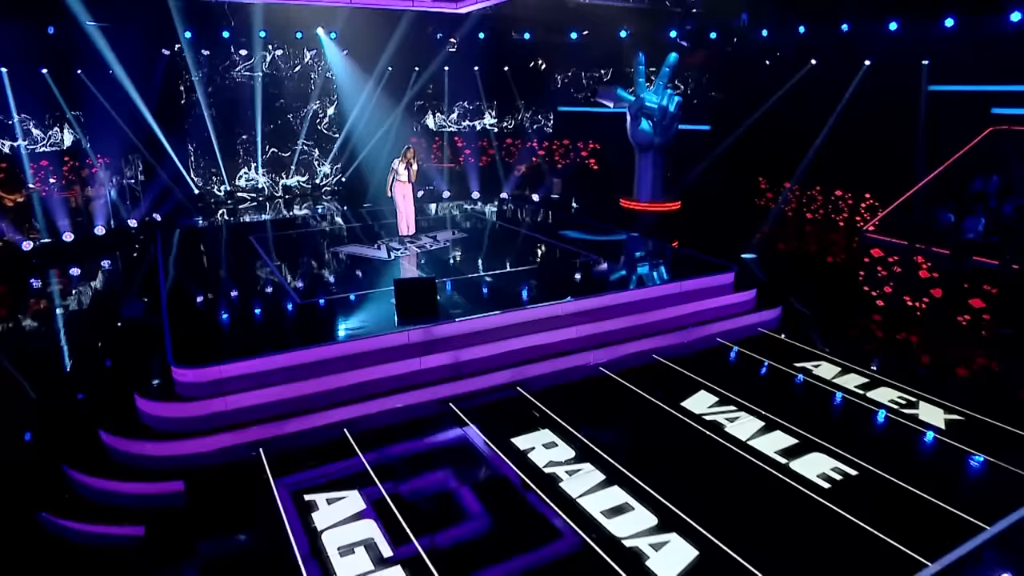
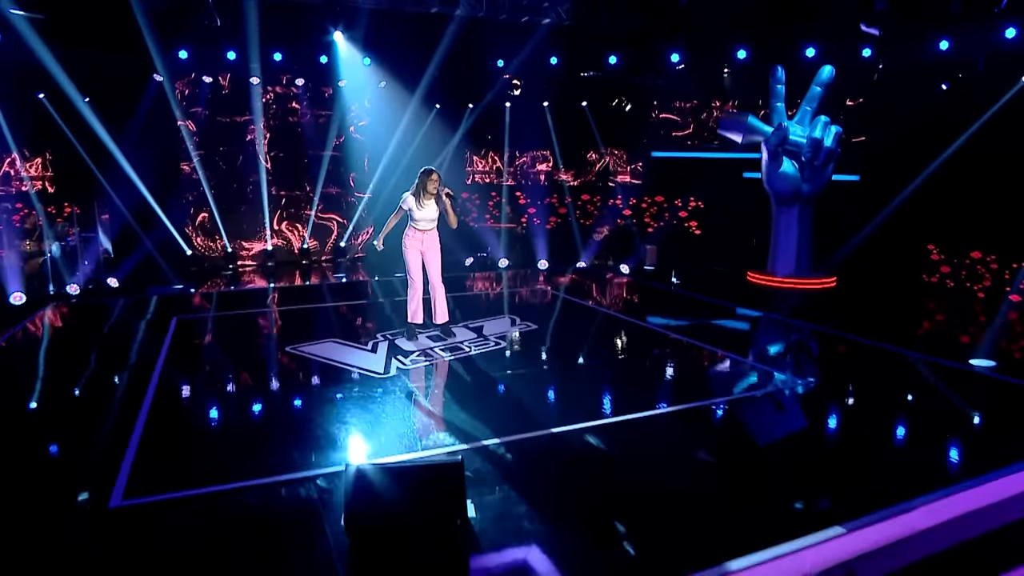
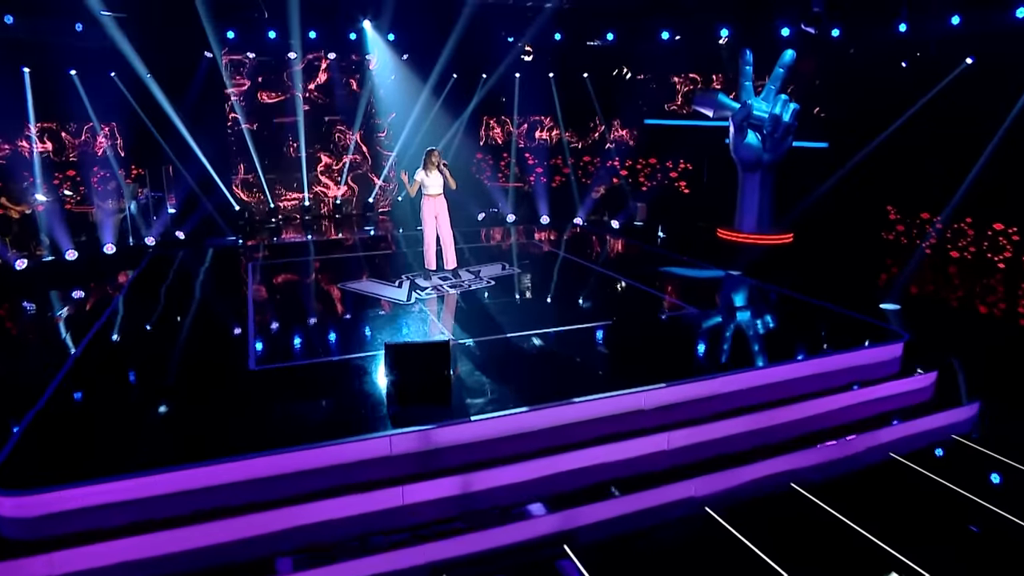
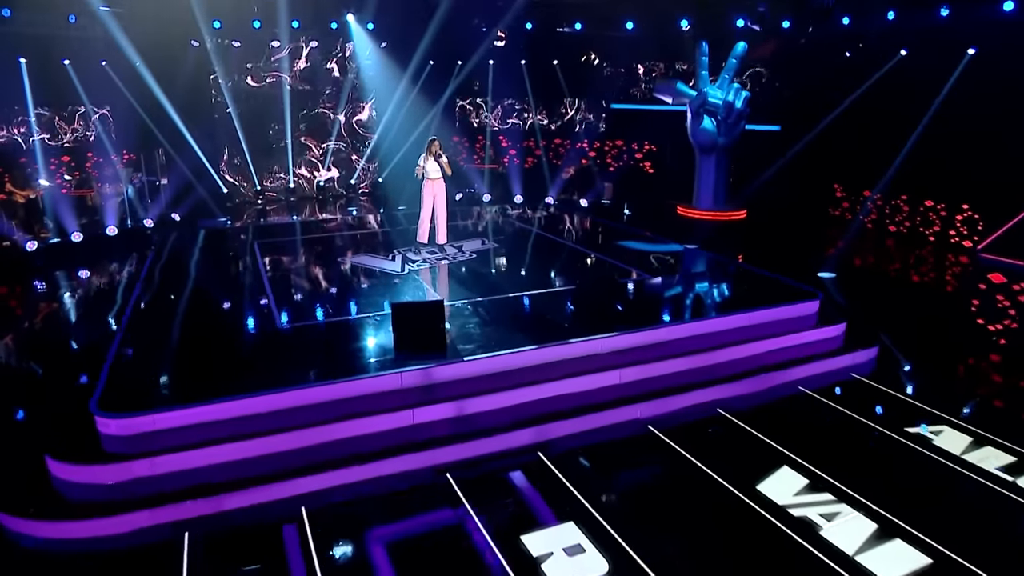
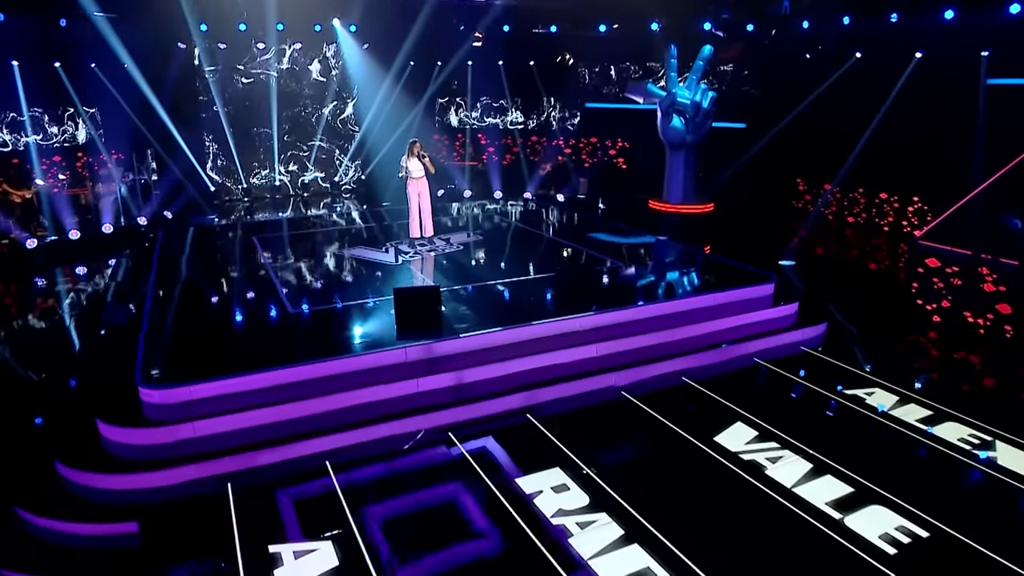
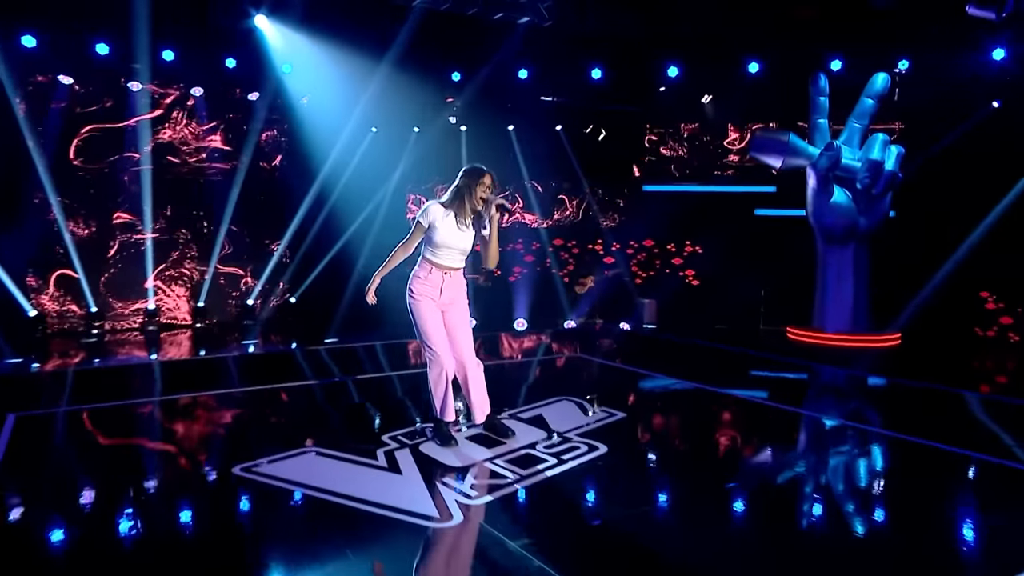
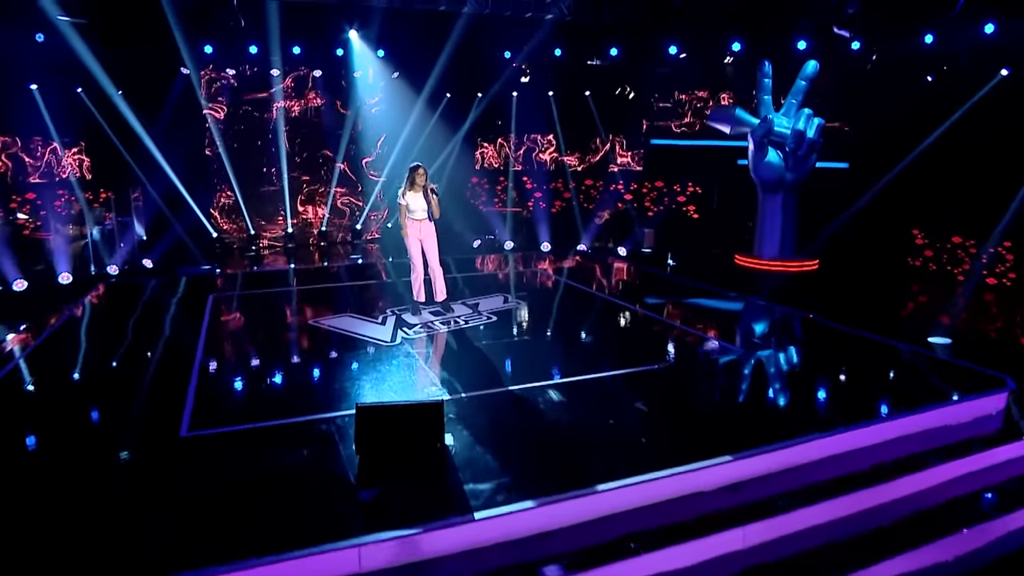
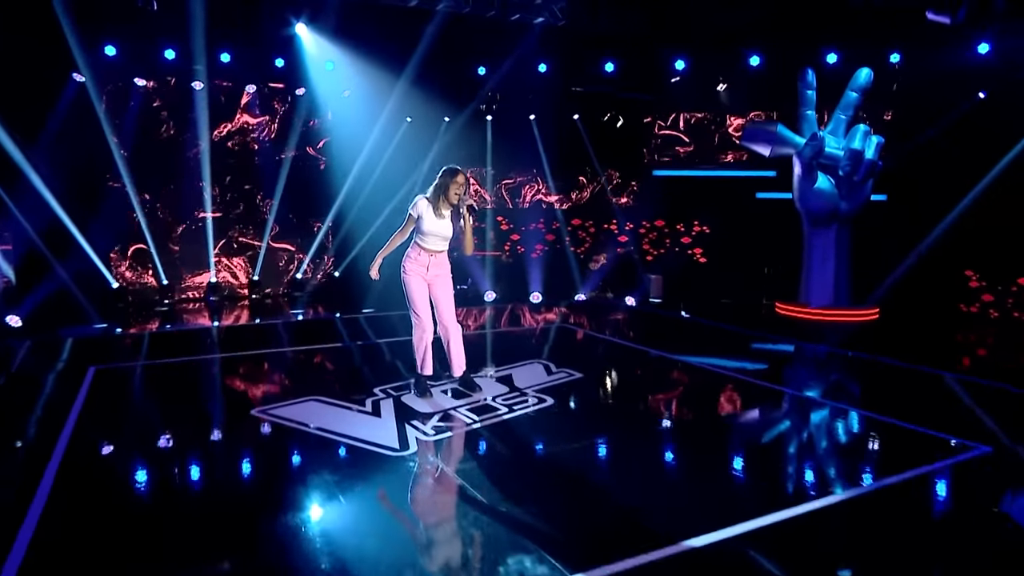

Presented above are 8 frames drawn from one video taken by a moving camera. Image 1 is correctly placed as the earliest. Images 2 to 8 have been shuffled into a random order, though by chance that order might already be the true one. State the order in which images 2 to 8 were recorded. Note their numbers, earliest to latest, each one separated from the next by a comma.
5, 4, 3, 7, 2, 8, 6
